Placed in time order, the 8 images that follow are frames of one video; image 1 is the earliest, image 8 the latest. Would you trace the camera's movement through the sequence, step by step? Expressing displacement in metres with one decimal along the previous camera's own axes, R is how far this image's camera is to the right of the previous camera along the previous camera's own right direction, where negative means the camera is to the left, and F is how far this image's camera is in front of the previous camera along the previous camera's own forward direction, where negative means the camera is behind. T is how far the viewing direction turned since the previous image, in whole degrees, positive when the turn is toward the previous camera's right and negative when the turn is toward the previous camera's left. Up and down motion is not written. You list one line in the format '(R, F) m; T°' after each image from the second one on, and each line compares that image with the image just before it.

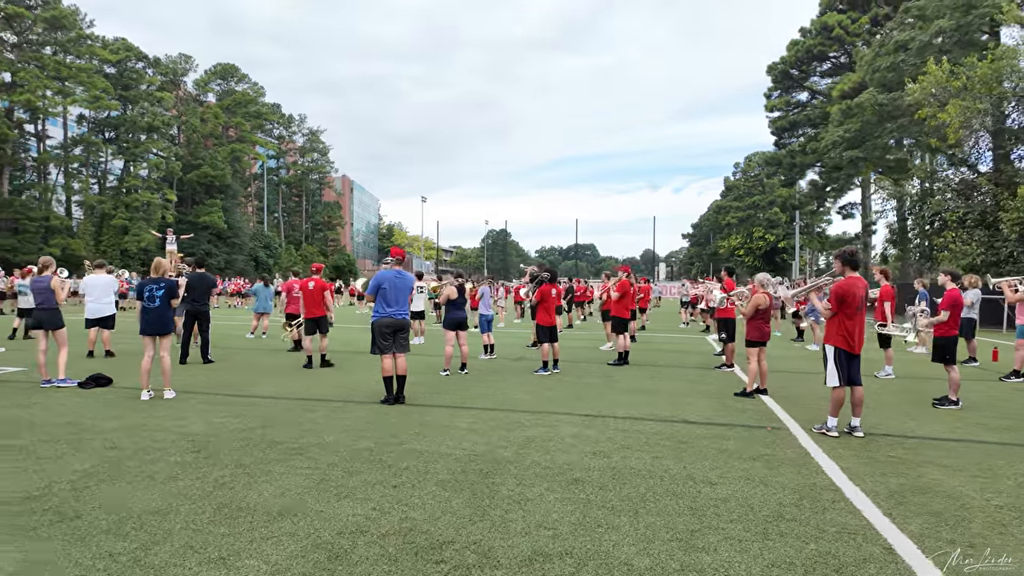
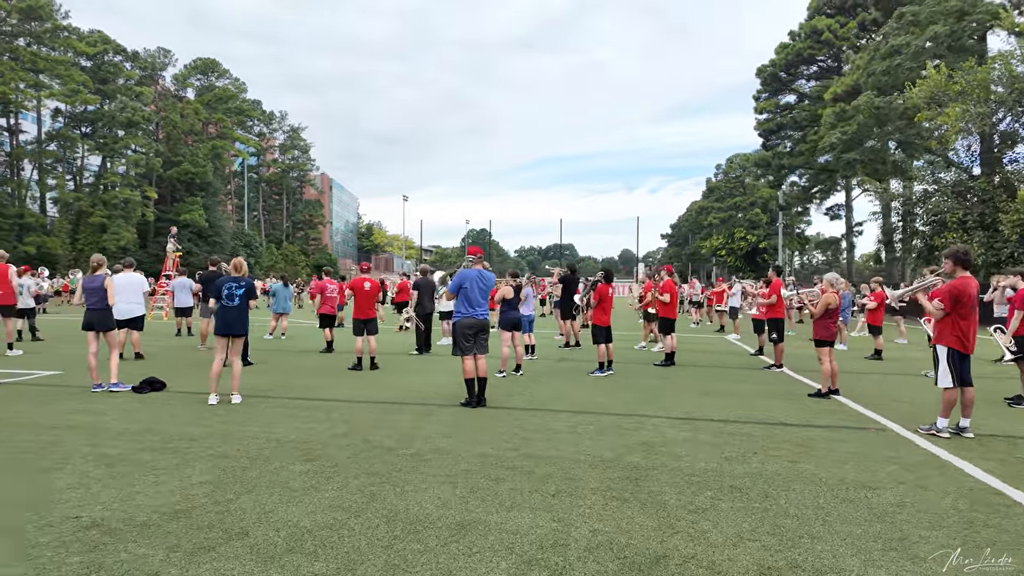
(-1.3, +0.2) m; +2°
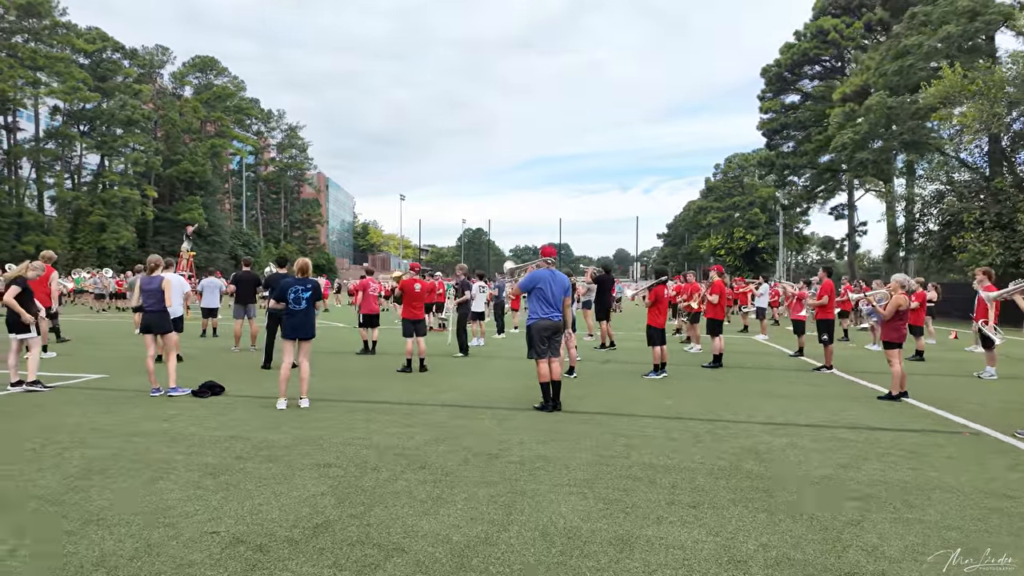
(-1.0, +0.2) m; +1°
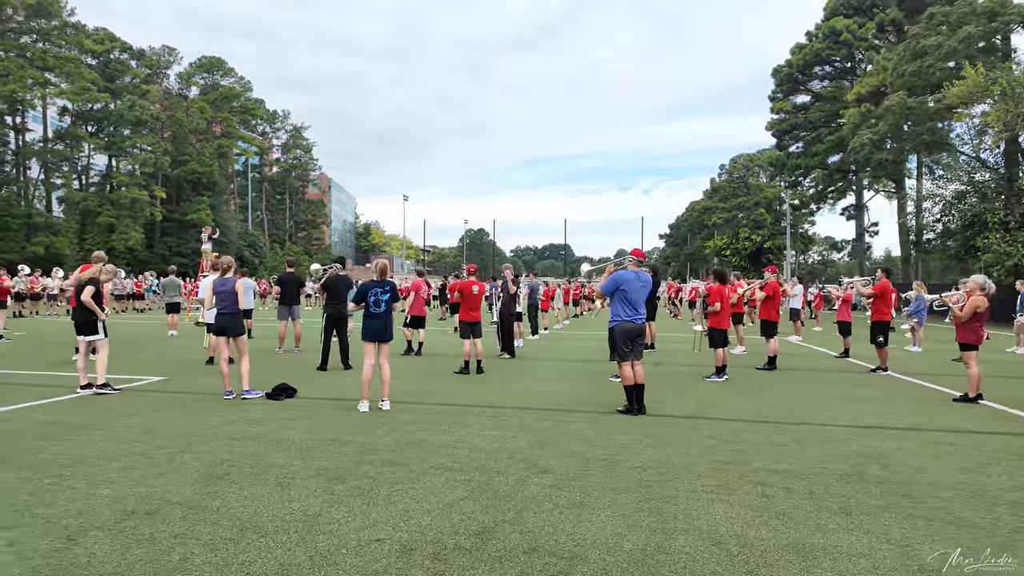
(-1.0, +0.1) m; 0°
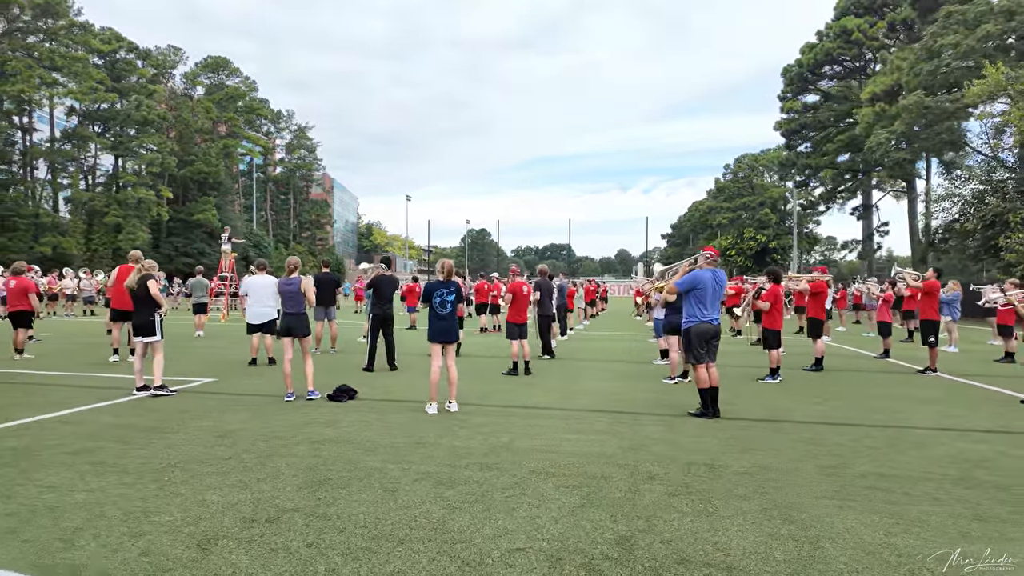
(-0.8, +0.1) m; 0°
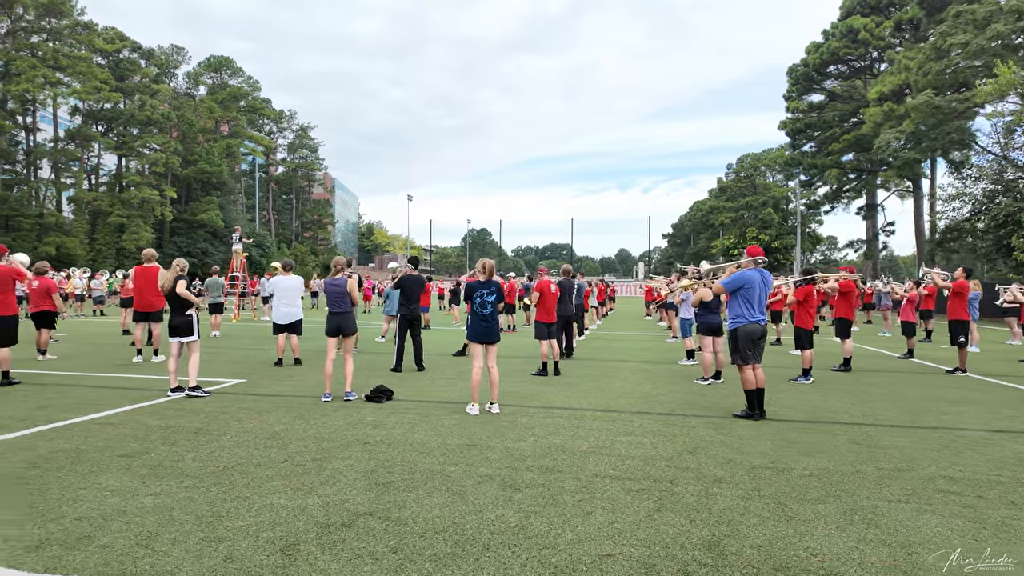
(-0.5, +0.1) m; 0°
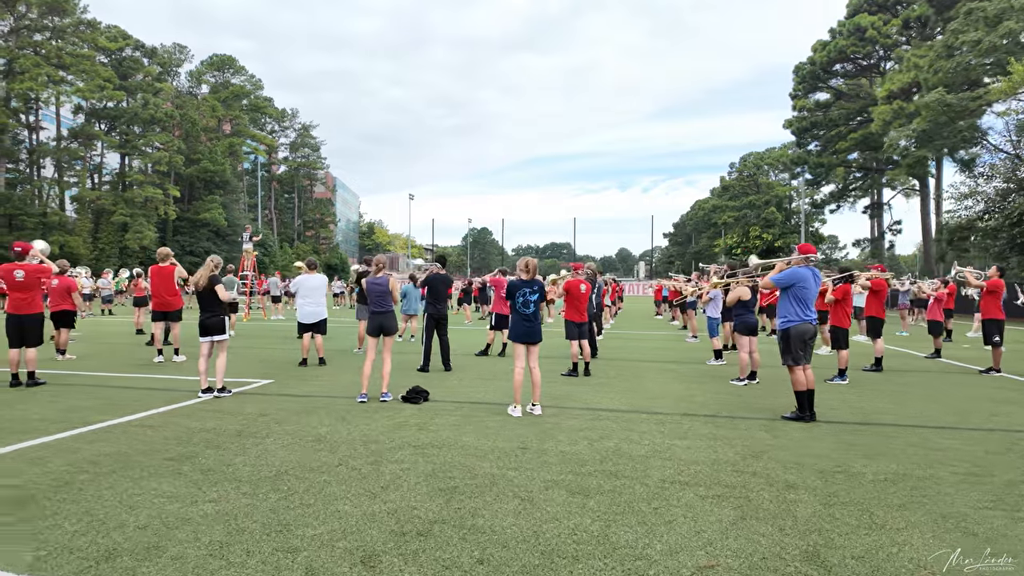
(-0.5, +0.2) m; 0°
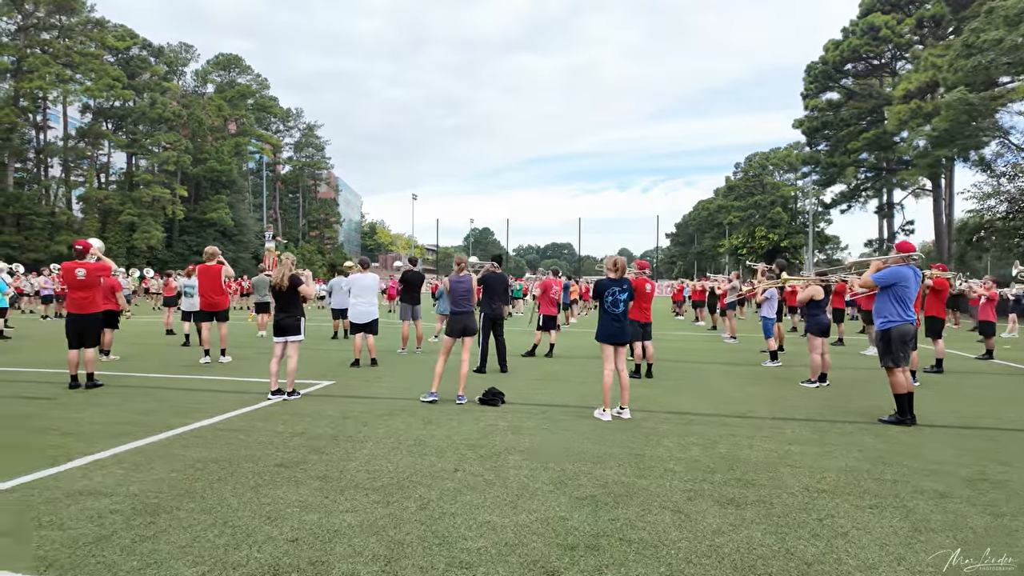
(-1.0, +0.2) m; 0°
